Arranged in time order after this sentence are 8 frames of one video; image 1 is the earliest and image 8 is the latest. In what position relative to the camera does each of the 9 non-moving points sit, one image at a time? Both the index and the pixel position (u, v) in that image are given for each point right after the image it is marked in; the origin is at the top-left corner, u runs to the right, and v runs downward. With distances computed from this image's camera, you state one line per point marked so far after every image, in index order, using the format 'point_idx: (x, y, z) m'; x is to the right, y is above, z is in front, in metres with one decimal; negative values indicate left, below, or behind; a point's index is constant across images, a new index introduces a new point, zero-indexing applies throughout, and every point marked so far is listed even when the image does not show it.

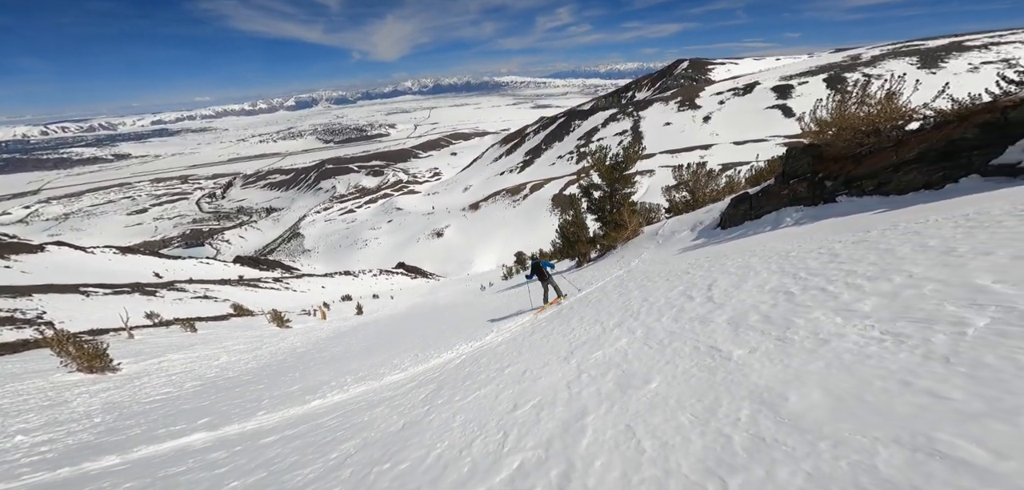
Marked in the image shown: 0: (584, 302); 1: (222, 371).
0: (+1.6, -1.3, +8.6) m
1: (-11.1, -4.9, +15.7) m
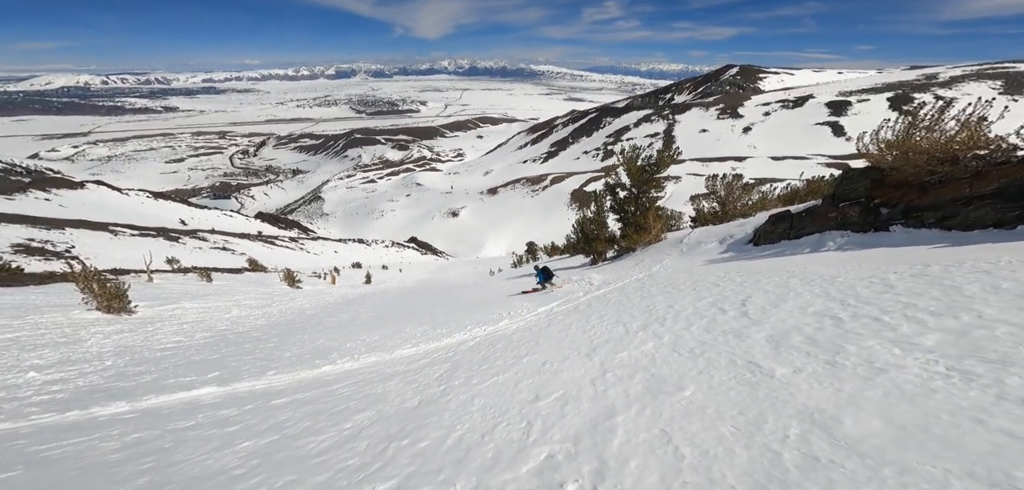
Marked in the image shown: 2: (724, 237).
0: (+2.0, -1.2, +8.5) m
1: (-10.9, -3.1, +16.0) m
2: (+6.9, +0.3, +12.7) m
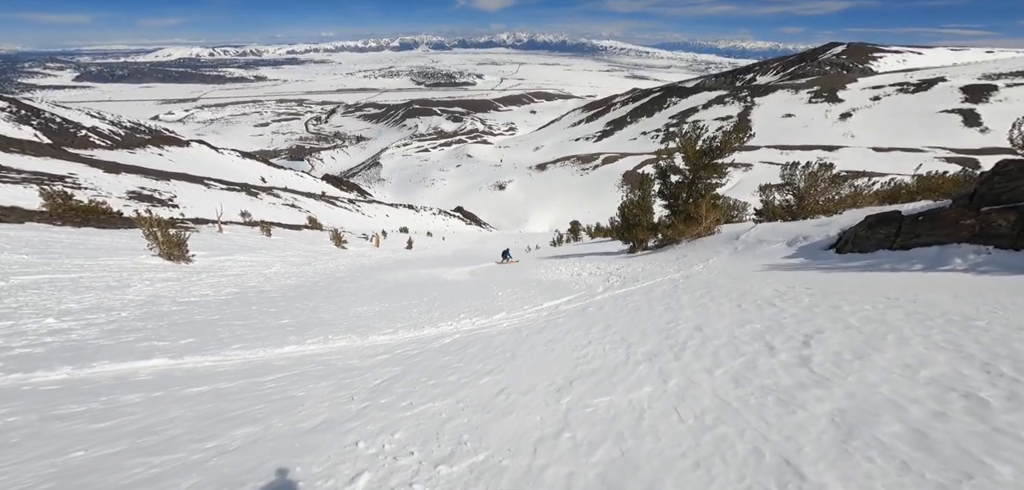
0: (+2.0, -1.1, +6.9) m
1: (-9.8, -1.4, +16.3) m
2: (+7.6, +0.2, +10.3) m
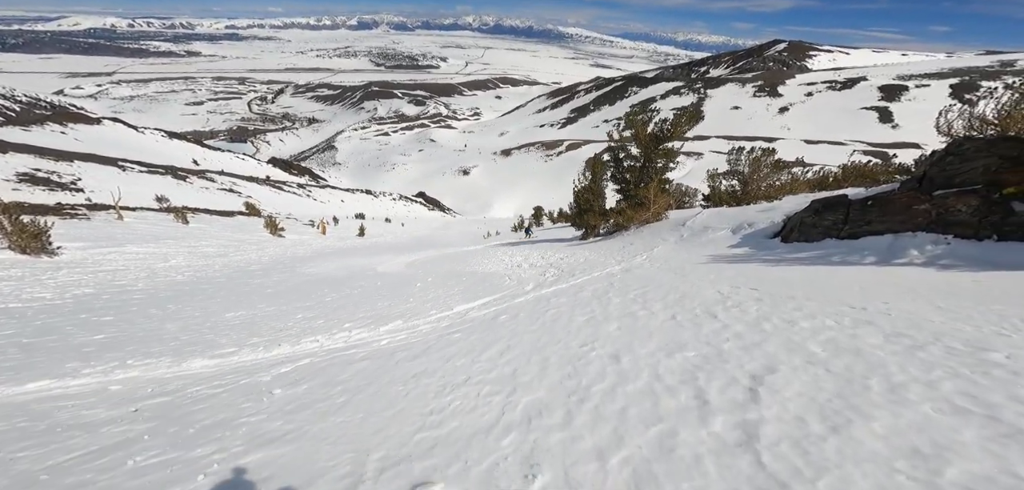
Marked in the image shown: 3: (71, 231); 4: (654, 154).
0: (+0.4, -0.9, +5.6) m
1: (-12.3, -1.1, +13.6) m
2: (+5.6, +0.5, +9.5) m
3: (-21.9, +0.8, +19.5) m
4: (+5.6, +3.6, +15.6) m
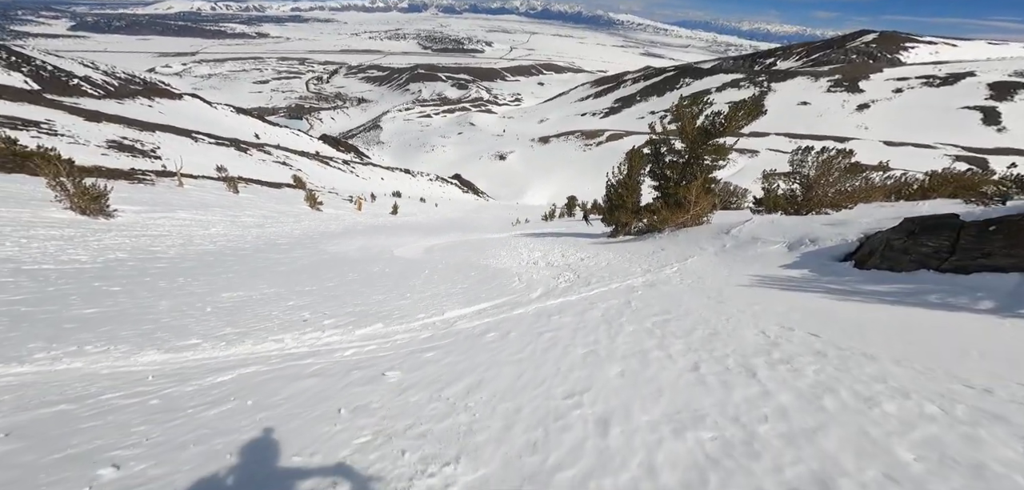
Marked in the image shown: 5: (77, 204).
0: (+0.3, -1.0, +4.7) m
1: (-11.5, 0.0, +14.0) m
2: (+6.0, +0.1, +8.0) m
3: (-20.2, +2.7, +20.7) m
4: (+6.8, +3.4, +14.0) m
5: (-17.8, +1.7, +15.8) m
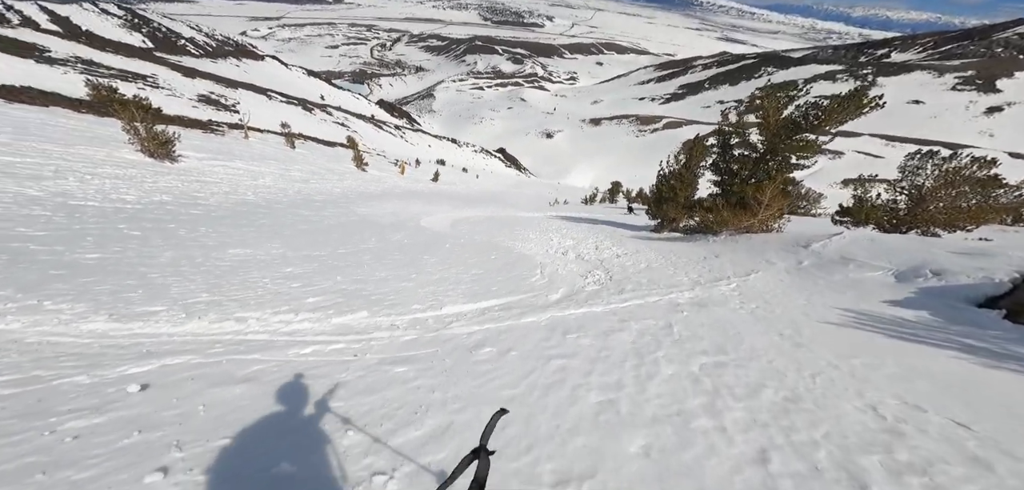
0: (+0.4, -1.0, +3.7) m
1: (-10.0, +1.8, +14.3) m
2: (+6.4, -0.3, +6.2) m
3: (-17.5, +5.8, +21.7) m
4: (+8.4, +3.1, +11.9) m
5: (-15.8, +4.3, +16.6) m
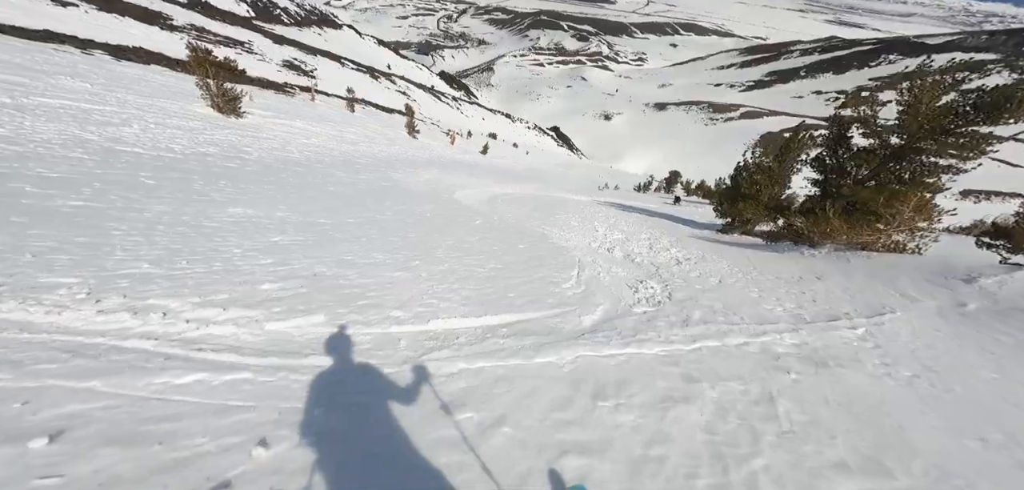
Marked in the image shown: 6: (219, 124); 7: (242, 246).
0: (+0.3, -1.0, +2.2) m
1: (-8.1, +3.3, +14.0) m
2: (+6.7, -0.9, +3.9) m
3: (-14.0, +8.4, +22.2) m
4: (+9.8, +2.5, +9.0) m
5: (-13.2, +6.5, +17.0) m
6: (-11.4, +4.4, +14.7) m
7: (-3.1, -0.1, +4.9) m
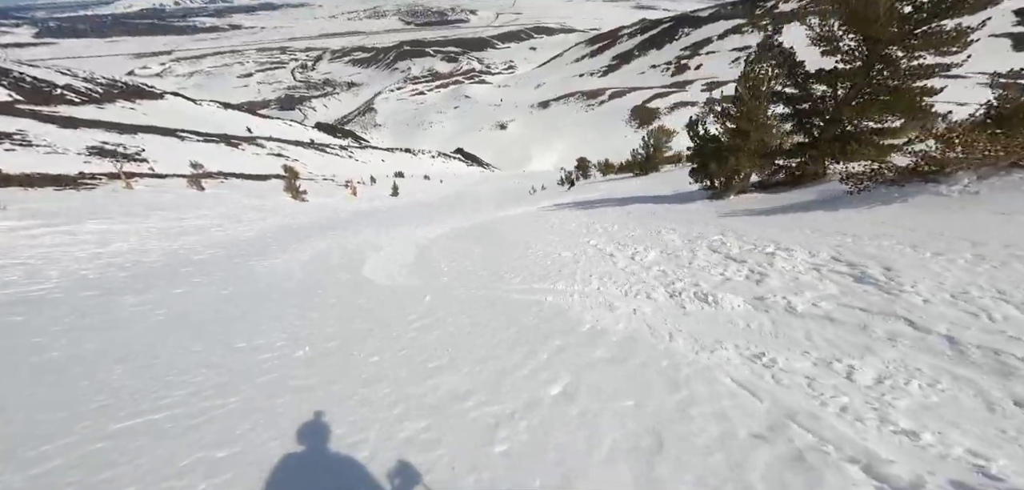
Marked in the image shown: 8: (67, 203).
0: (+1.5, -1.5, -2.2) m
1: (-9.6, -0.9, +8.0) m
2: (+7.2, +0.4, +0.6) m
3: (-18.0, +1.5, +15.2) m
4: (+8.2, +4.3, +6.2) m
5: (-15.9, +0.3, +10.2) m
6: (-13.2, -0.9, +8.2) m
7: (-2.4, -1.9, -0.1) m
8: (-17.4, +1.4, +15.2) m
